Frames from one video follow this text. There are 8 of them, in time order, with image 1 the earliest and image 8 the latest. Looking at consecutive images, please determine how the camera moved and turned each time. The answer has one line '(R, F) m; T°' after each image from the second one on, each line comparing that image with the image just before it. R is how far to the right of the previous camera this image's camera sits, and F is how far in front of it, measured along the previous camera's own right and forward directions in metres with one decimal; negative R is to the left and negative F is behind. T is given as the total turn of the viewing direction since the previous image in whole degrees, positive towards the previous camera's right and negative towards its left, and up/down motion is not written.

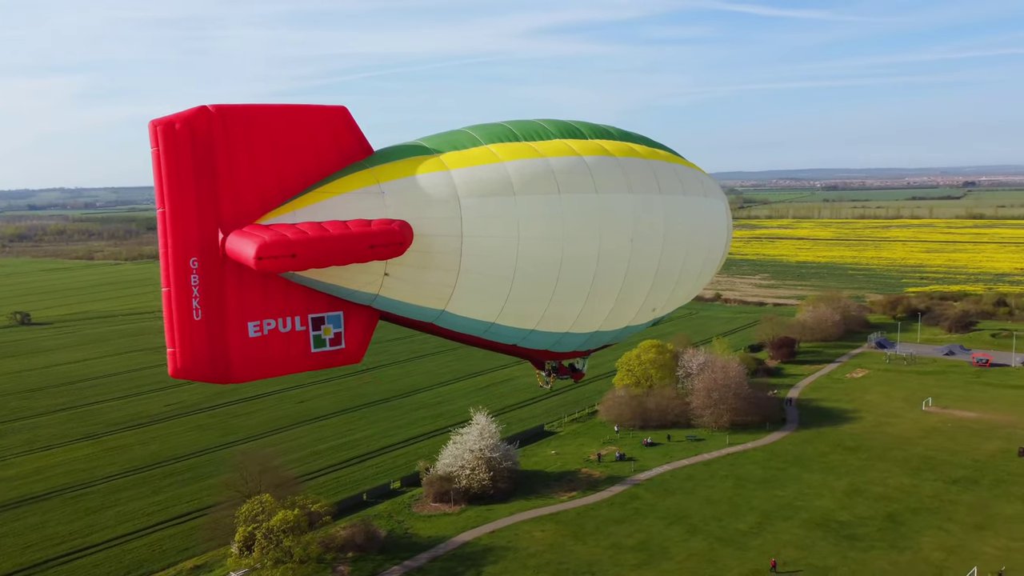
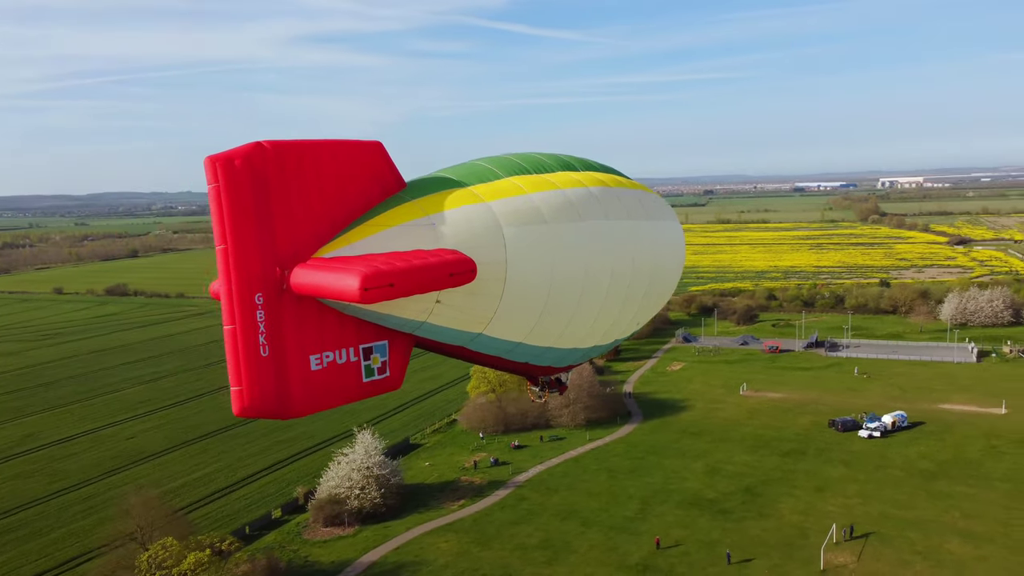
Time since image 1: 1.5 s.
(-2.5, -0.2) m; +16°
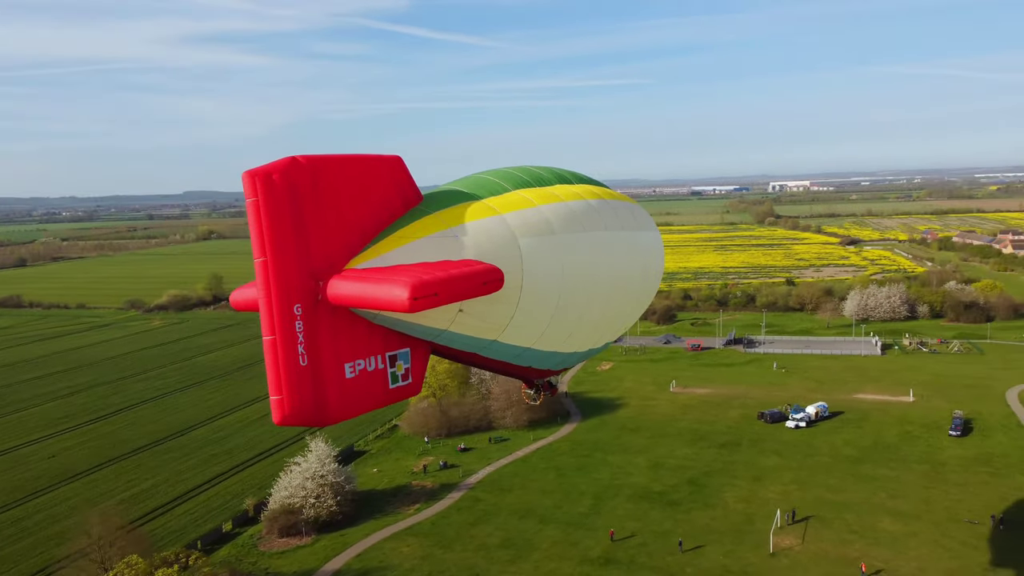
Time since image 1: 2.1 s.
(-1.1, -0.3) m; +7°
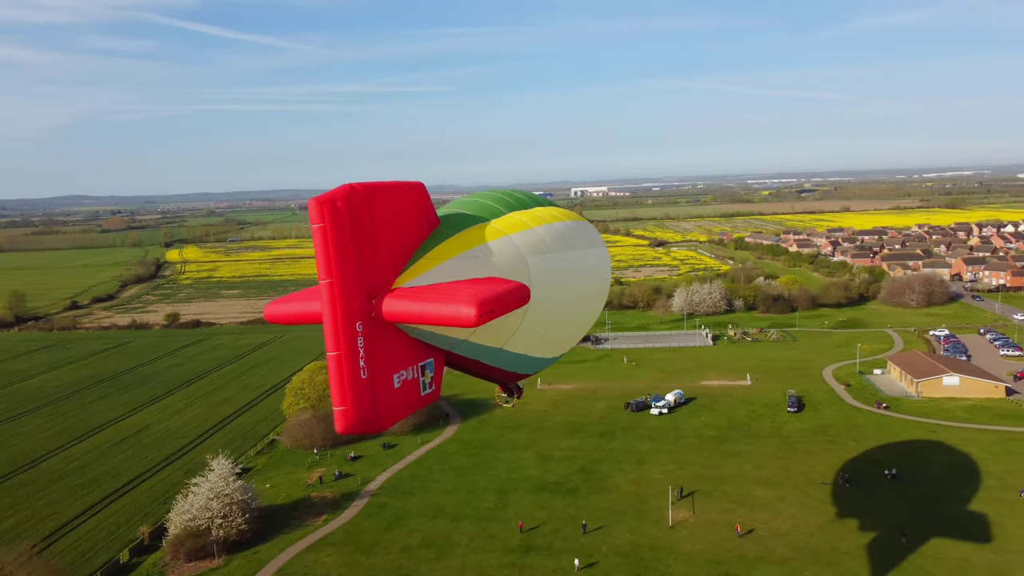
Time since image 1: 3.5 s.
(-2.2, -0.6) m; +14°
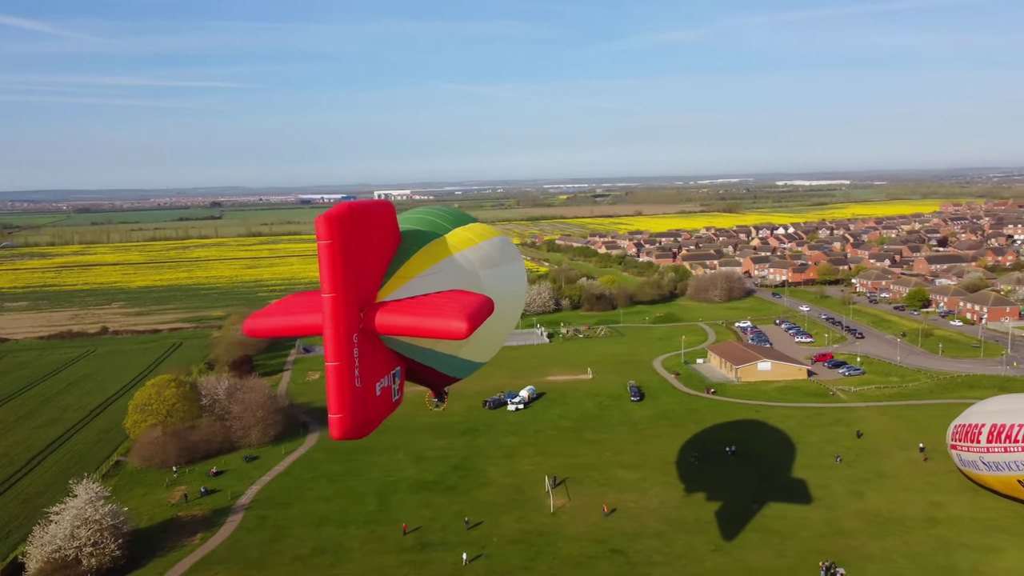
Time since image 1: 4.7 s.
(-1.9, -0.4) m; +14°
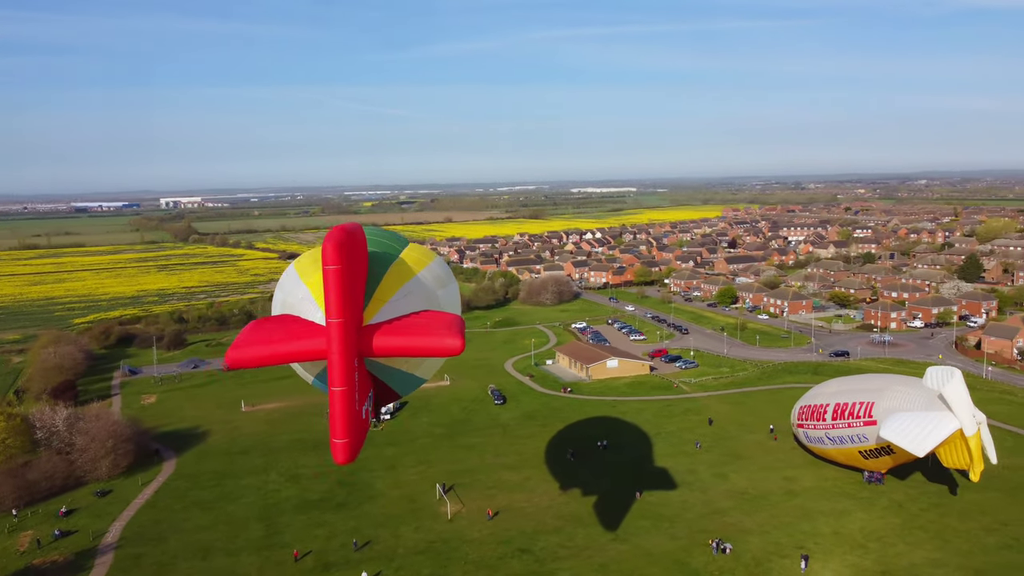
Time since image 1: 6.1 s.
(-2.0, 0.0) m; +14°
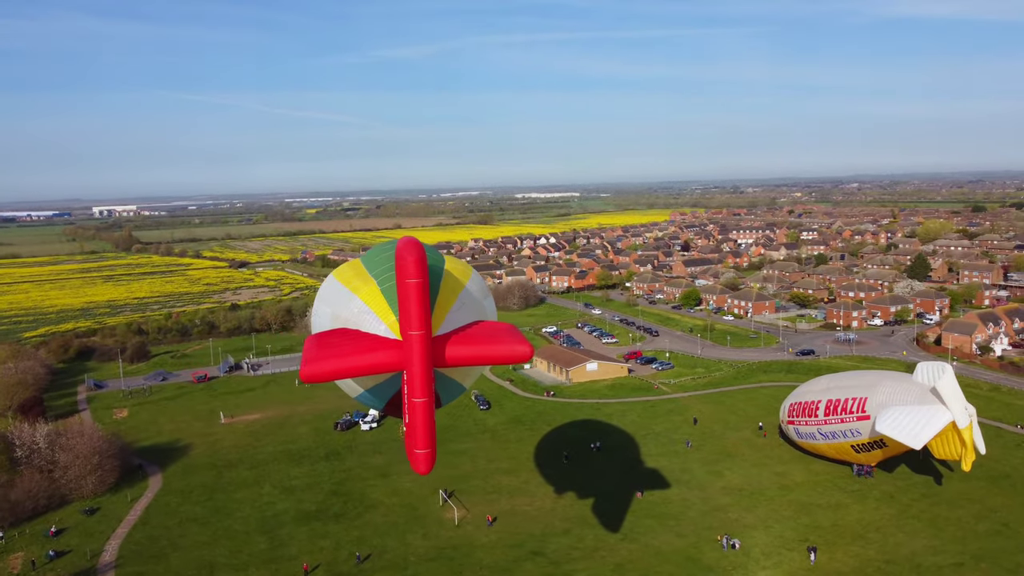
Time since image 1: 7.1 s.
(-1.4, -0.1) m; +4°
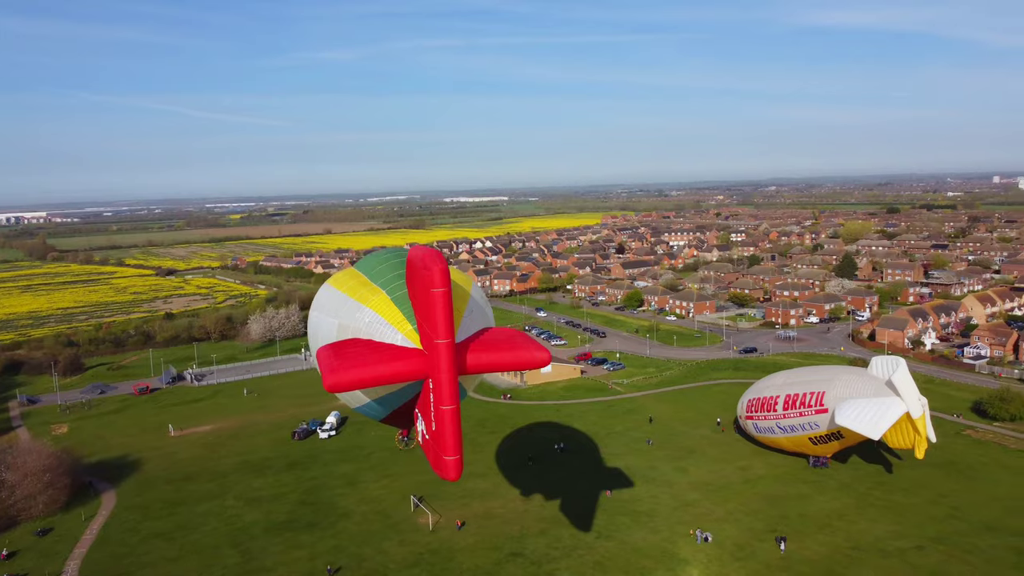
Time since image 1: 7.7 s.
(-1.0, -0.1) m; +5°
